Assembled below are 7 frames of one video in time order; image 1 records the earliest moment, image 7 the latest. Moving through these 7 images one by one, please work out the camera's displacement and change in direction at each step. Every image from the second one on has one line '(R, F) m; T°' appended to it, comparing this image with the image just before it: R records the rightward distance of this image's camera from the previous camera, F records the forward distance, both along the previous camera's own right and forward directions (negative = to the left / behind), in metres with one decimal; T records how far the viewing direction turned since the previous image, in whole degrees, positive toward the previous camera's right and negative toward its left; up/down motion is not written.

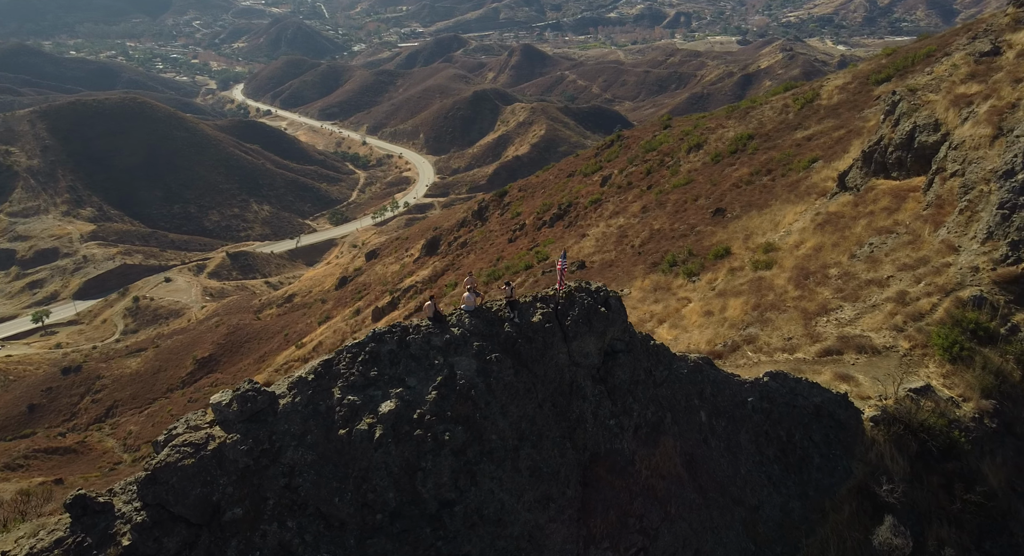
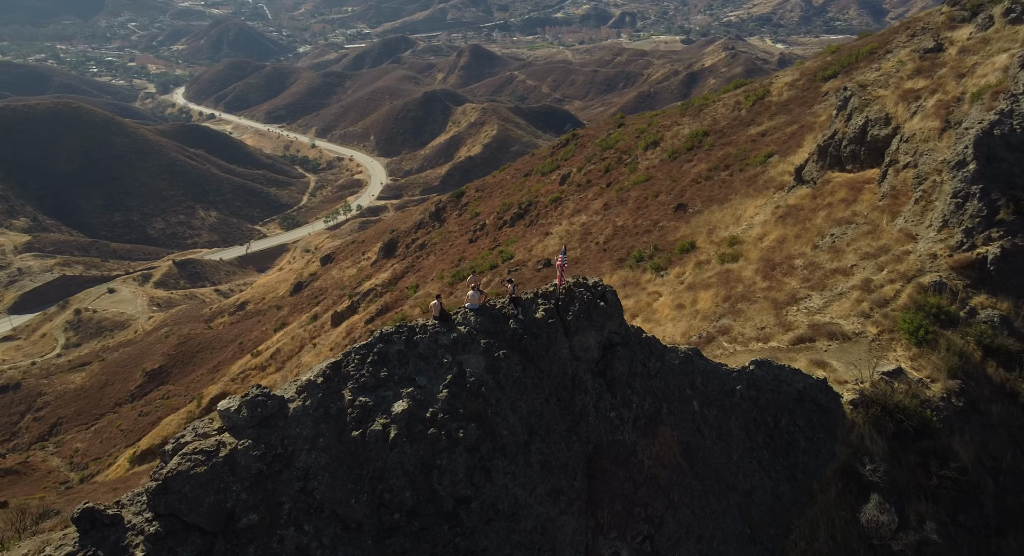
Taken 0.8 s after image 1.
(-1.5, -0.3) m; +4°
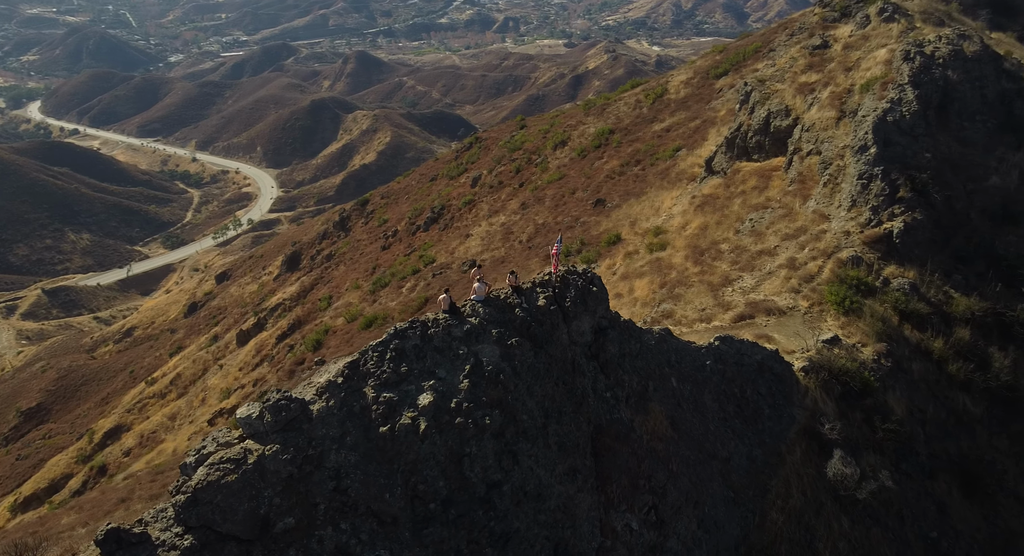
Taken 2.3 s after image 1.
(-3.4, -0.6) m; +9°
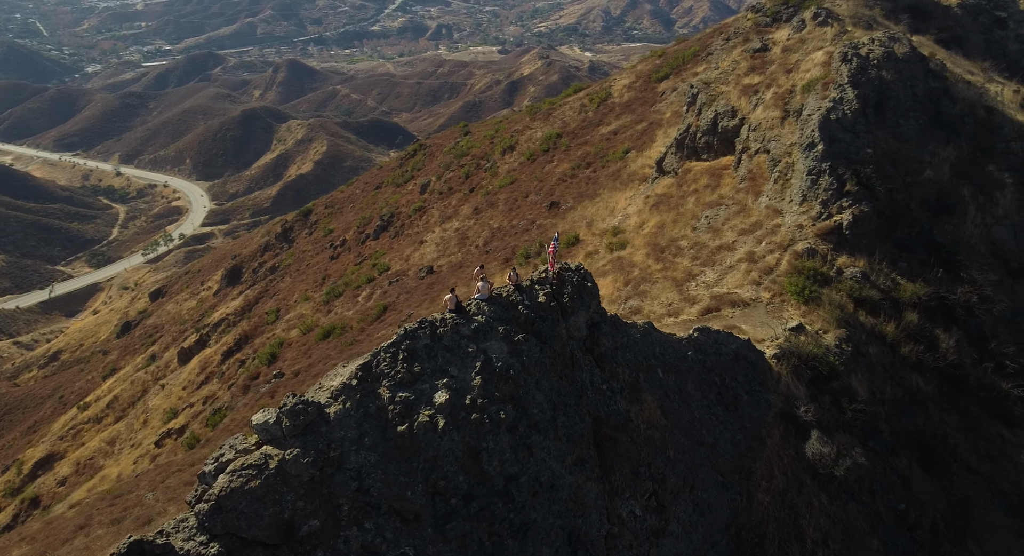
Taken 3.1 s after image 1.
(-2.0, -0.5) m; +5°
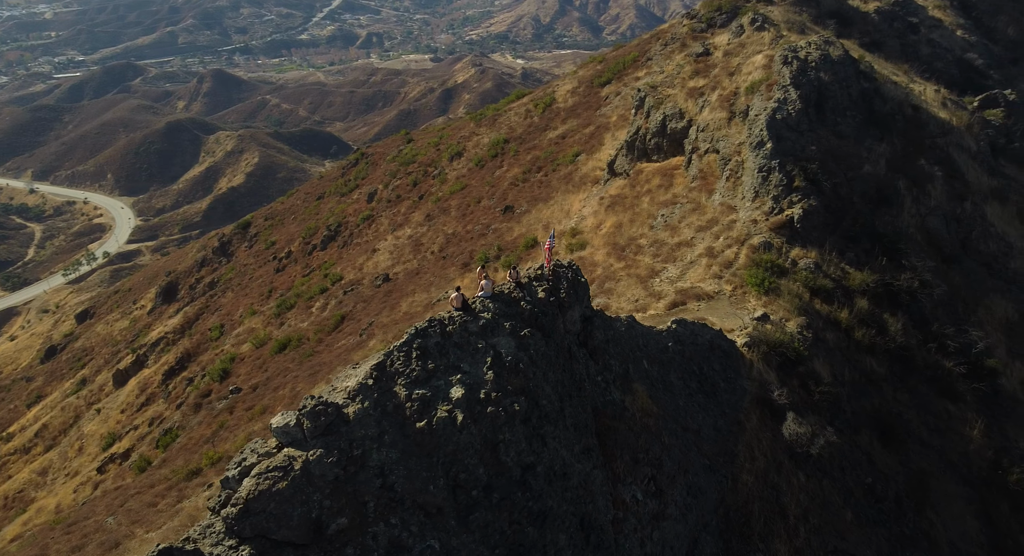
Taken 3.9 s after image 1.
(-2.1, -0.6) m; +5°
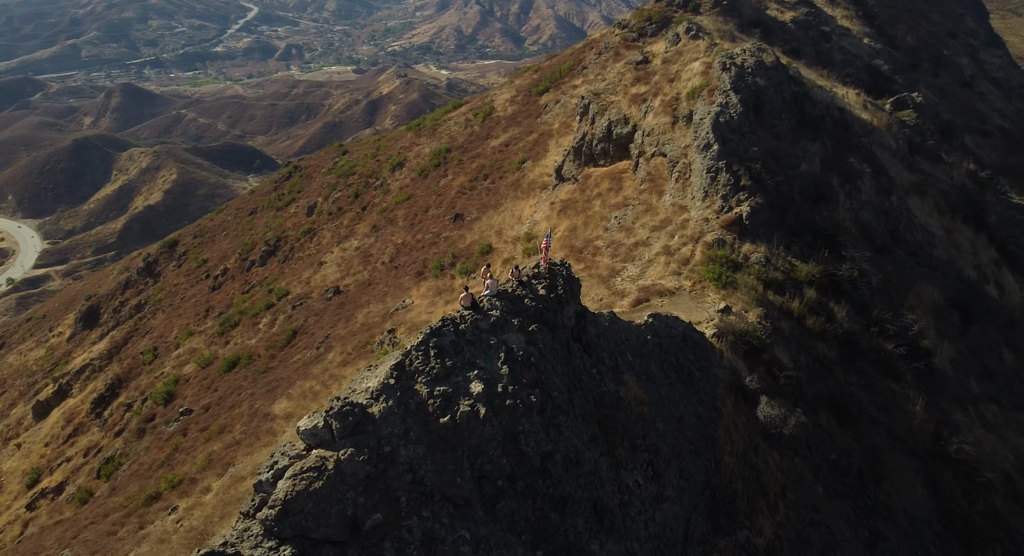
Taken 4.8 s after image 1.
(-2.5, -0.8) m; +6°
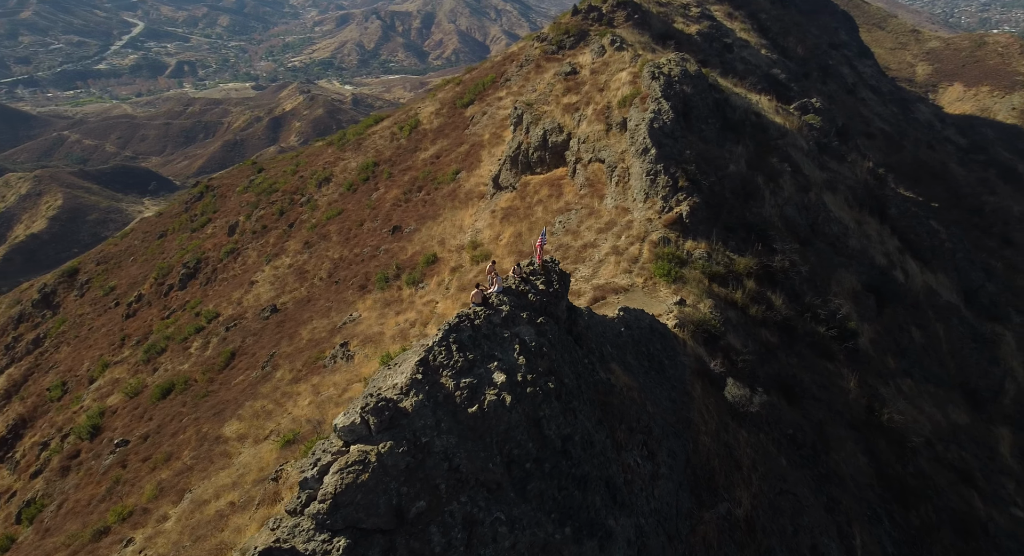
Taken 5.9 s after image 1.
(-3.3, -1.0) m; +7°
